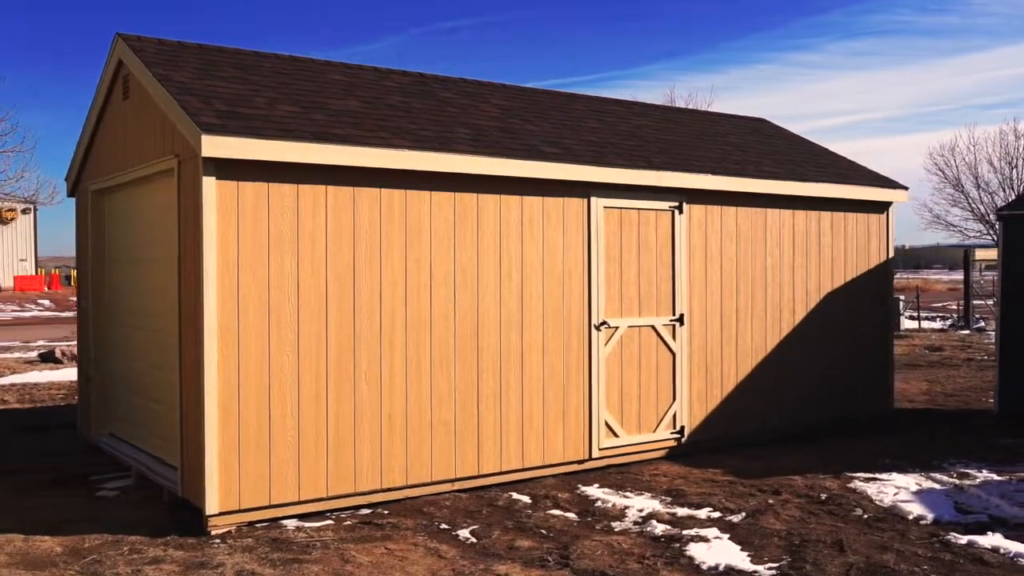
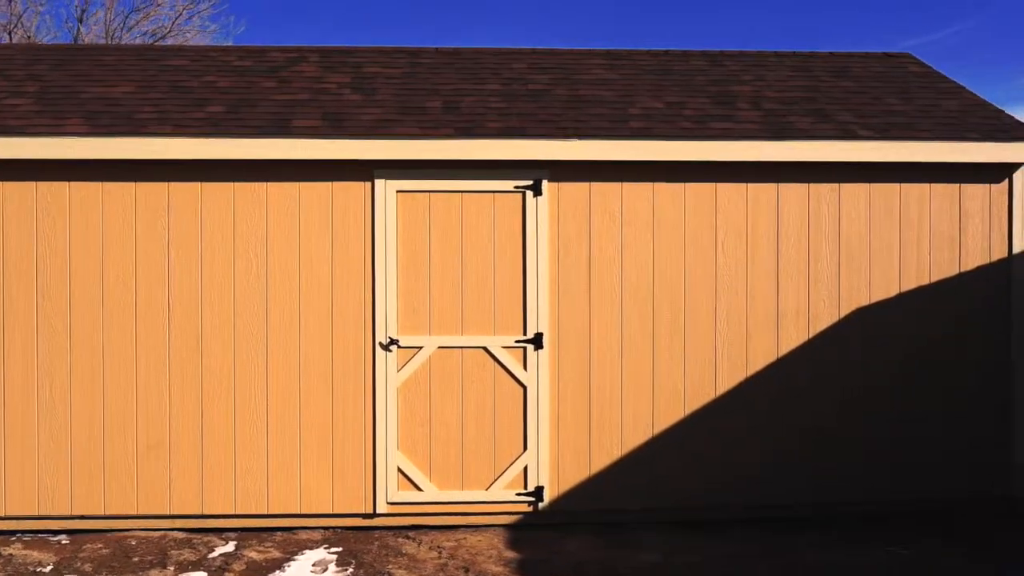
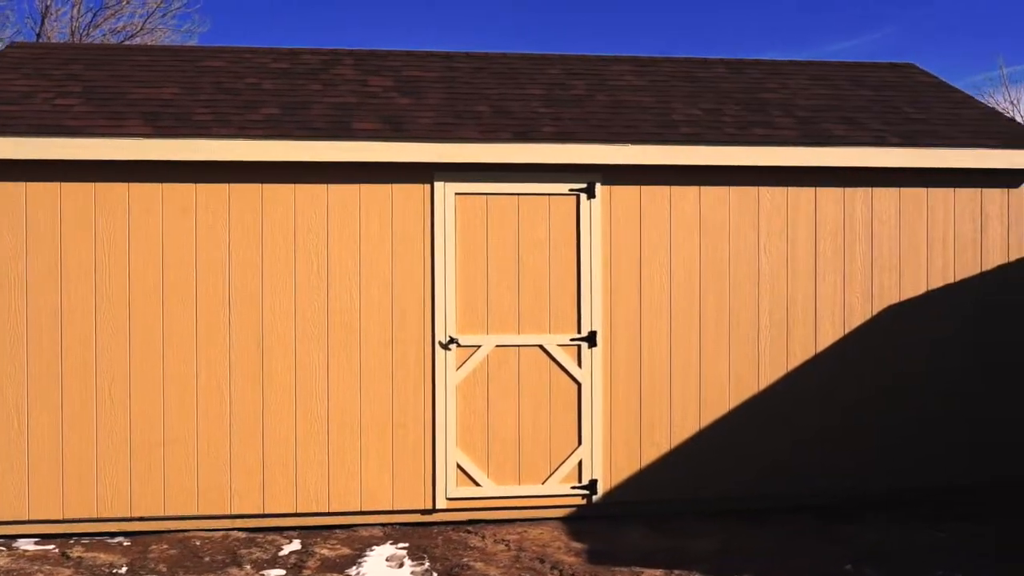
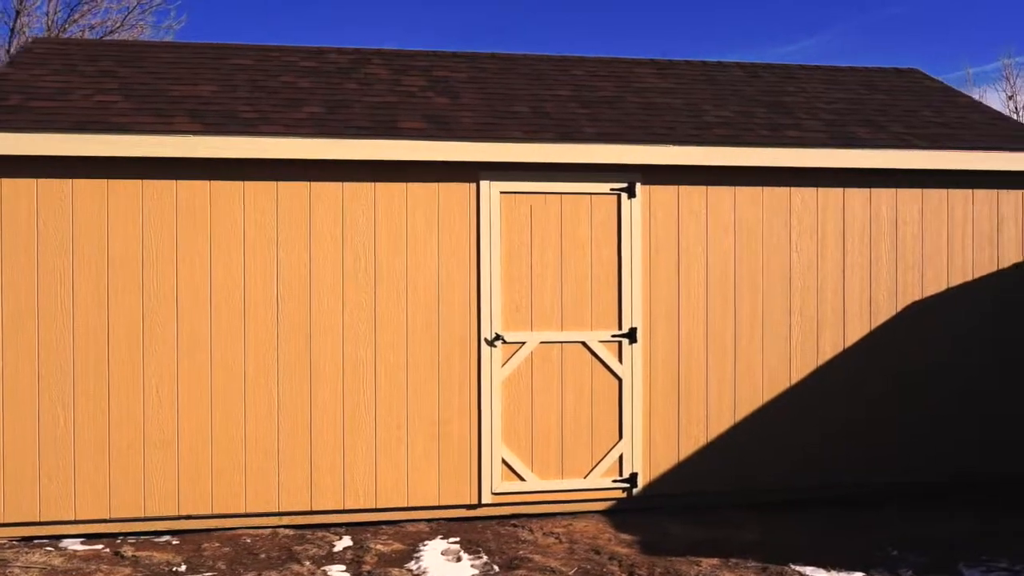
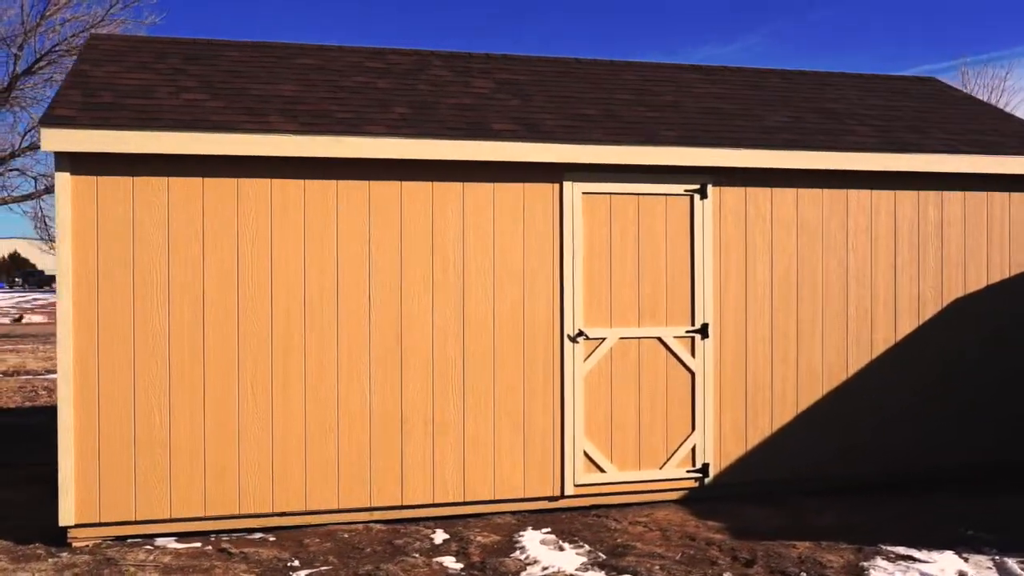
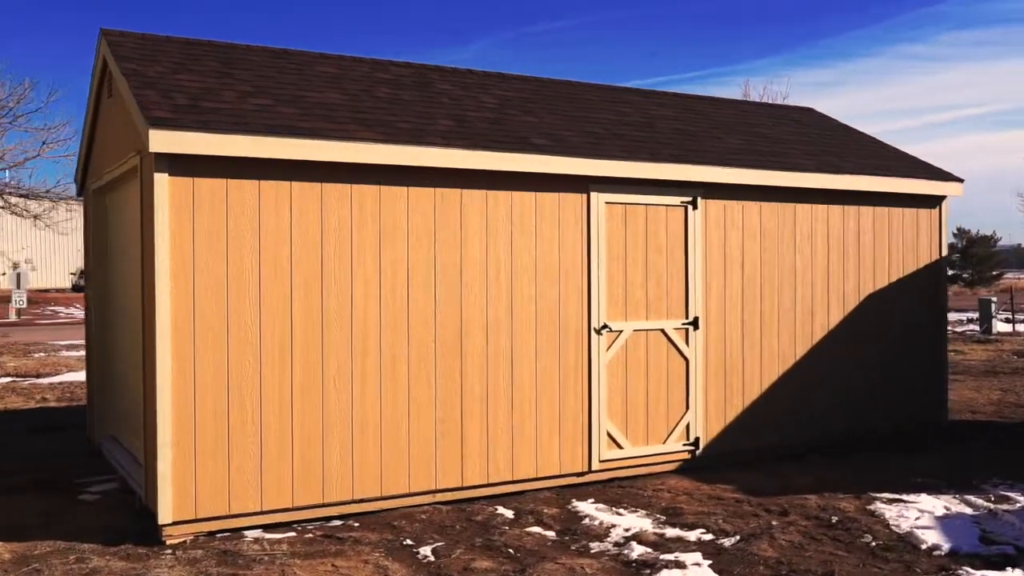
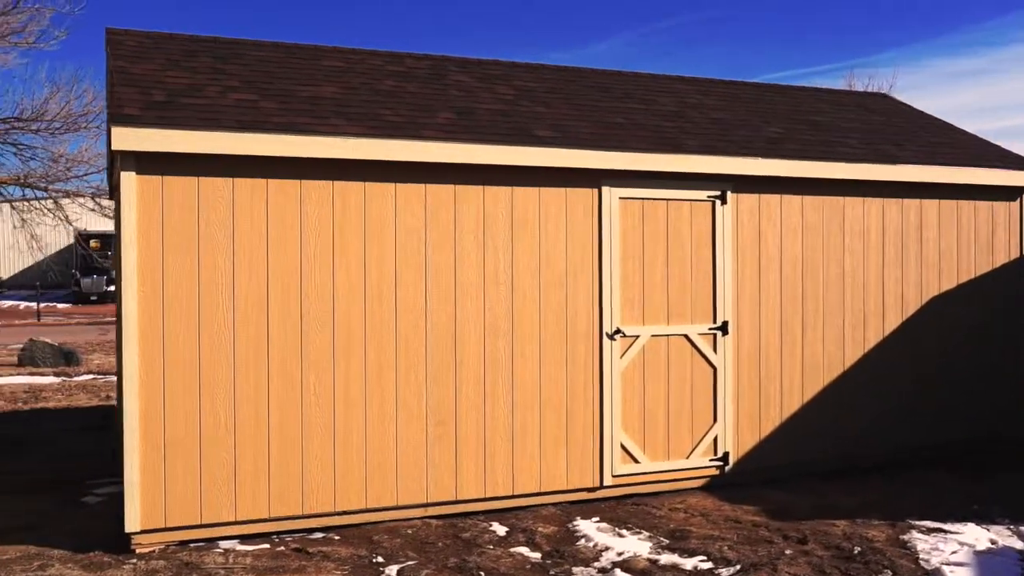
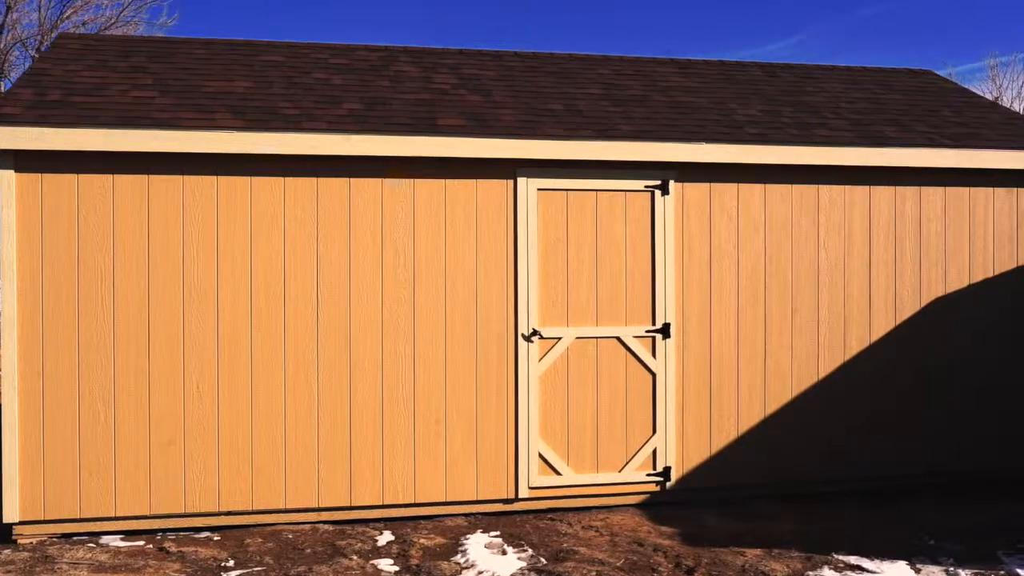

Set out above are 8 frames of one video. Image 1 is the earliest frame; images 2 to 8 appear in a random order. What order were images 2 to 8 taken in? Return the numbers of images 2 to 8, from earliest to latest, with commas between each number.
6, 7, 5, 8, 4, 3, 2
